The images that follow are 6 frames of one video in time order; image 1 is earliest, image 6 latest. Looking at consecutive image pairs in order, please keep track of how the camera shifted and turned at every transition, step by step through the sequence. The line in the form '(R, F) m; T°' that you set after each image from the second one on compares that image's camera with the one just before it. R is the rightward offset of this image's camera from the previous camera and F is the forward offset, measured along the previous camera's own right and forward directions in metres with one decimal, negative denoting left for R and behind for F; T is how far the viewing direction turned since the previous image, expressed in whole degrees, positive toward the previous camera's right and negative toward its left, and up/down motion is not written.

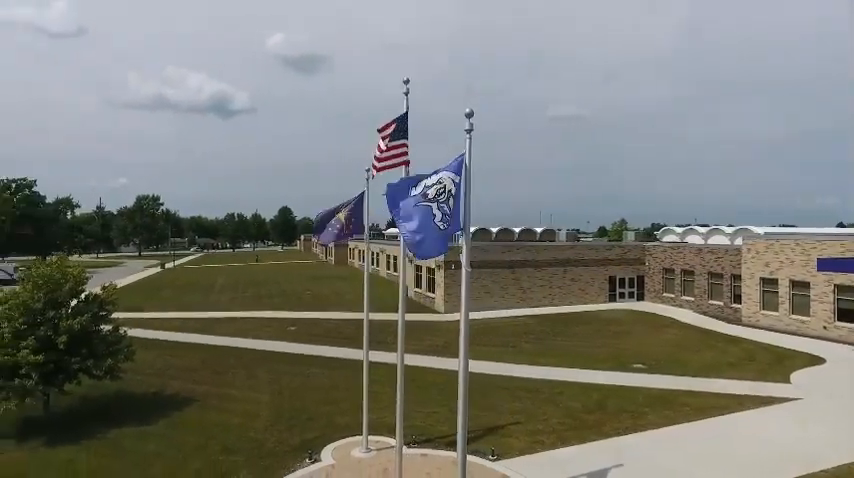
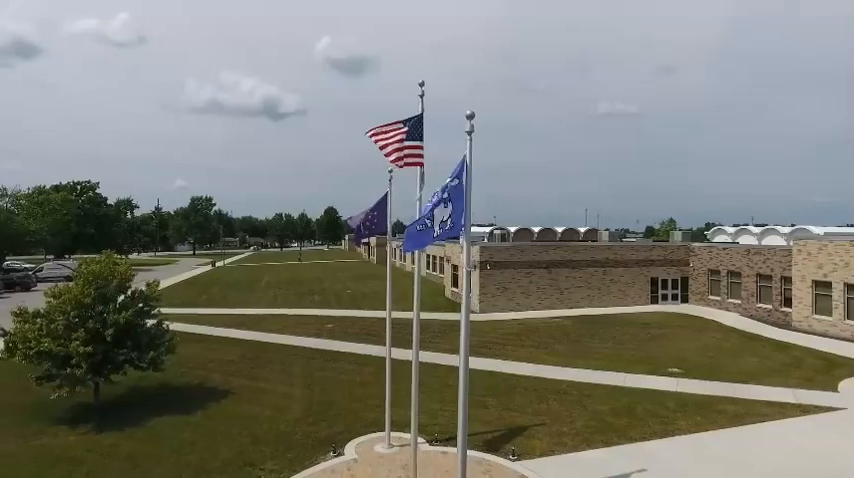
(+0.6, -0.1) m; -5°
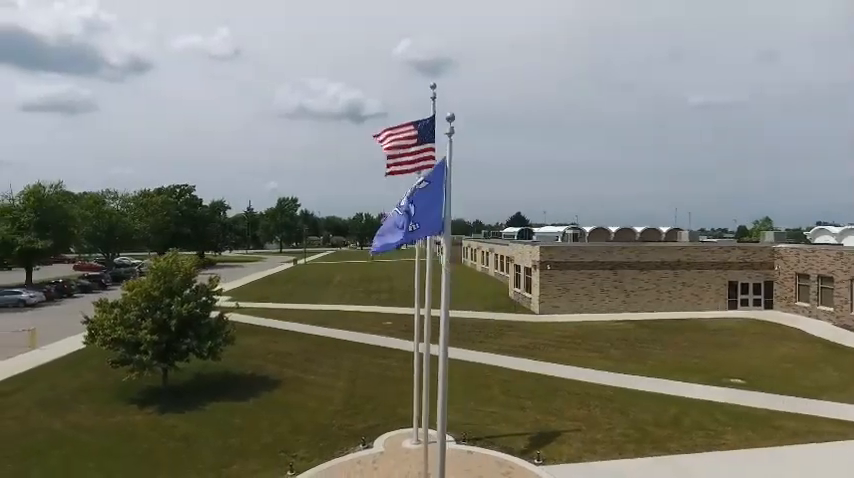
(+1.4, 0.0) m; -9°
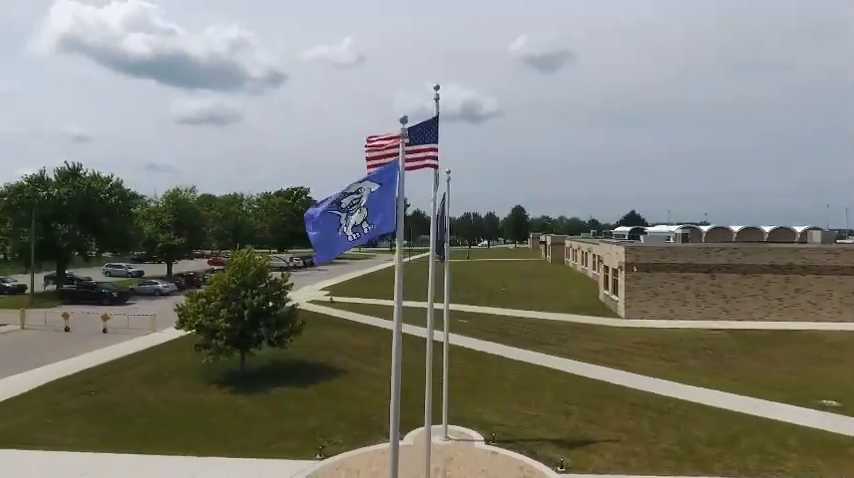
(+2.2, +0.1) m; -13°
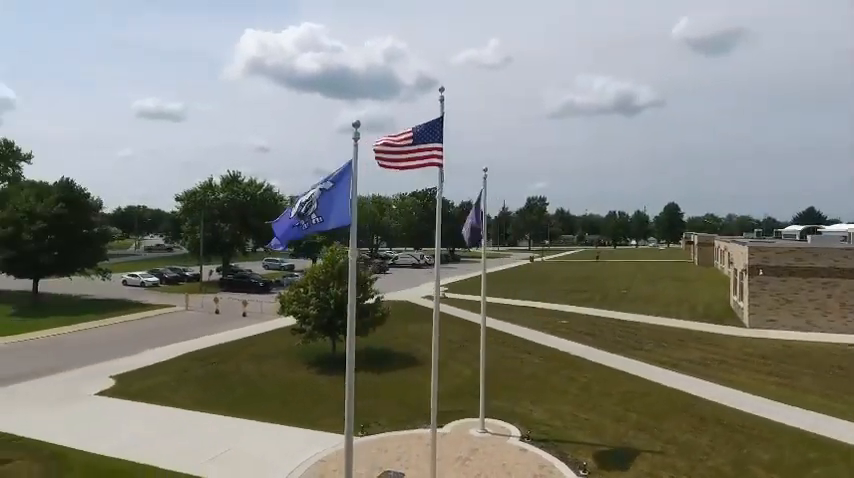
(+2.9, -0.1) m; -16°
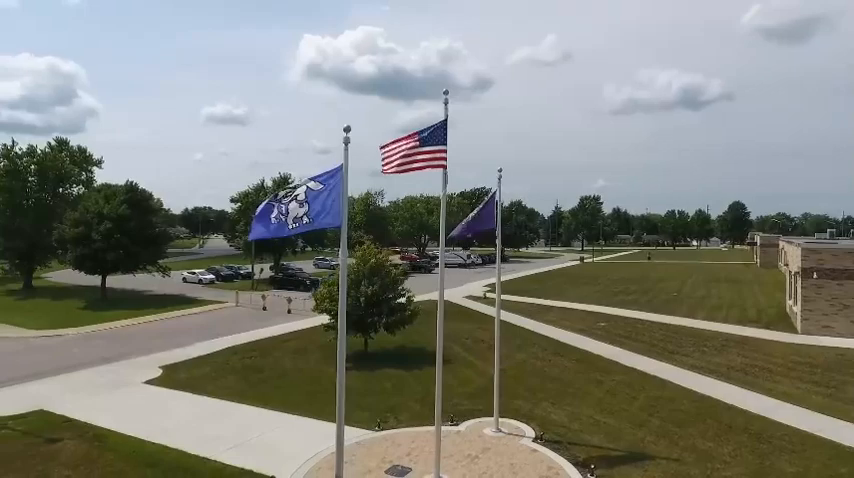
(+1.0, -0.2) m; -6°
